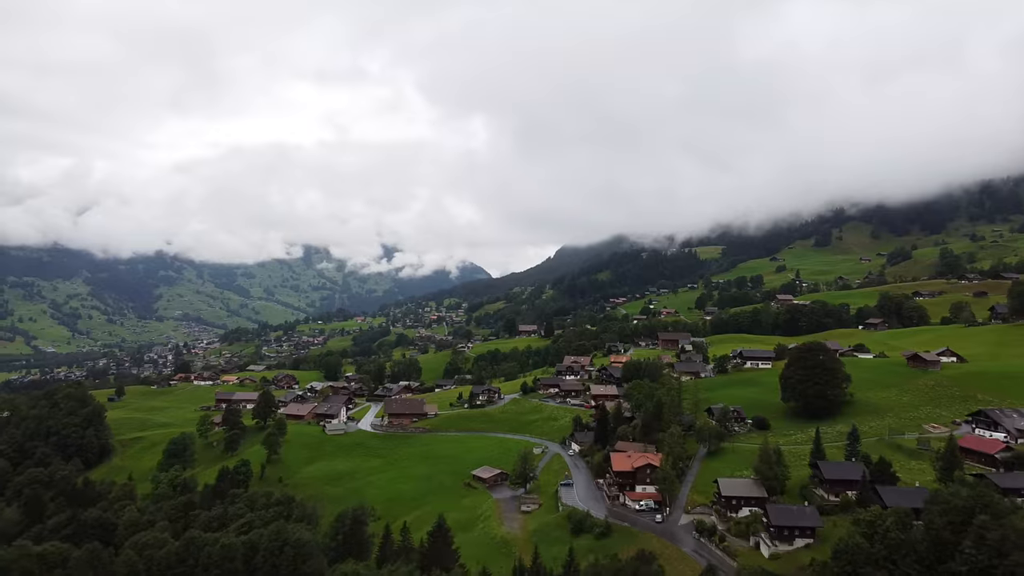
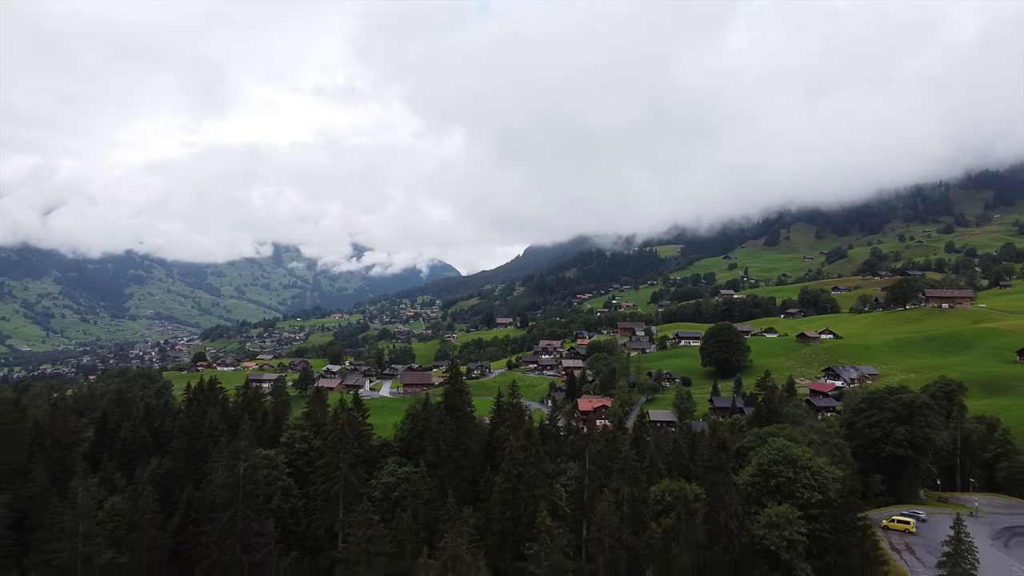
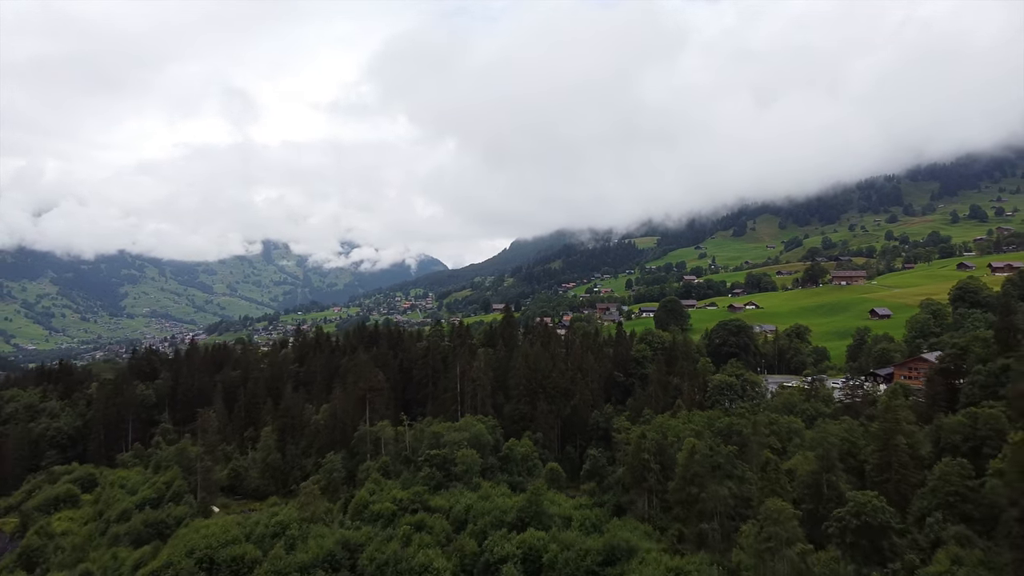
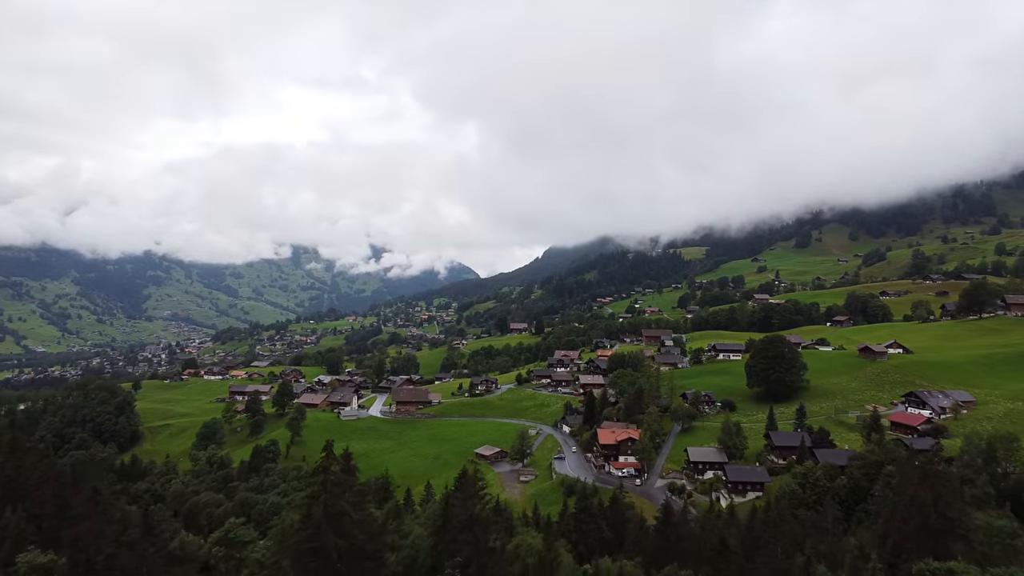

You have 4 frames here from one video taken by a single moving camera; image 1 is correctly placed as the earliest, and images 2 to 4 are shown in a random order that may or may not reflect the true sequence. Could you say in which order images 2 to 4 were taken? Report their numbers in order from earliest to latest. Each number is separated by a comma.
4, 2, 3
